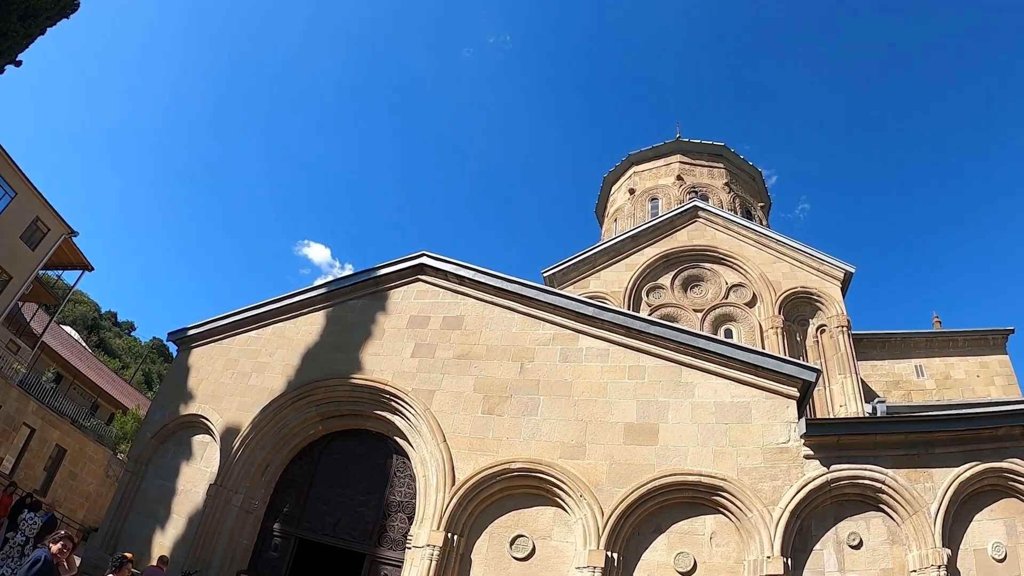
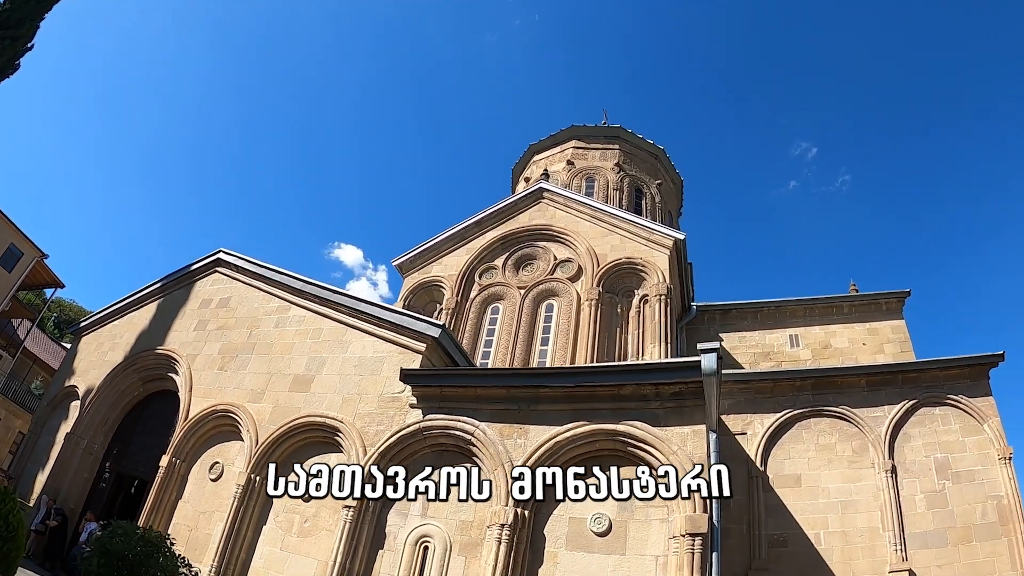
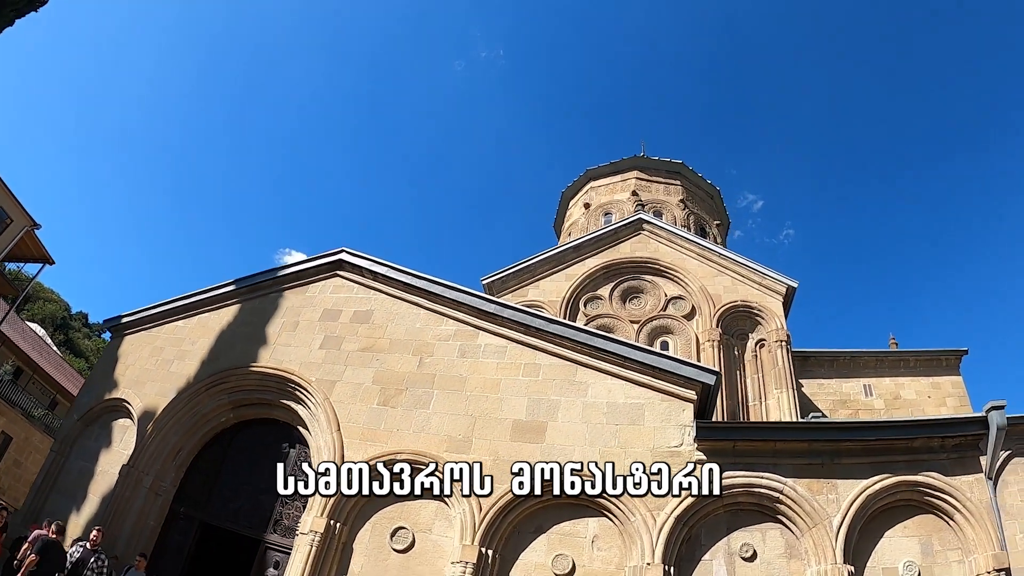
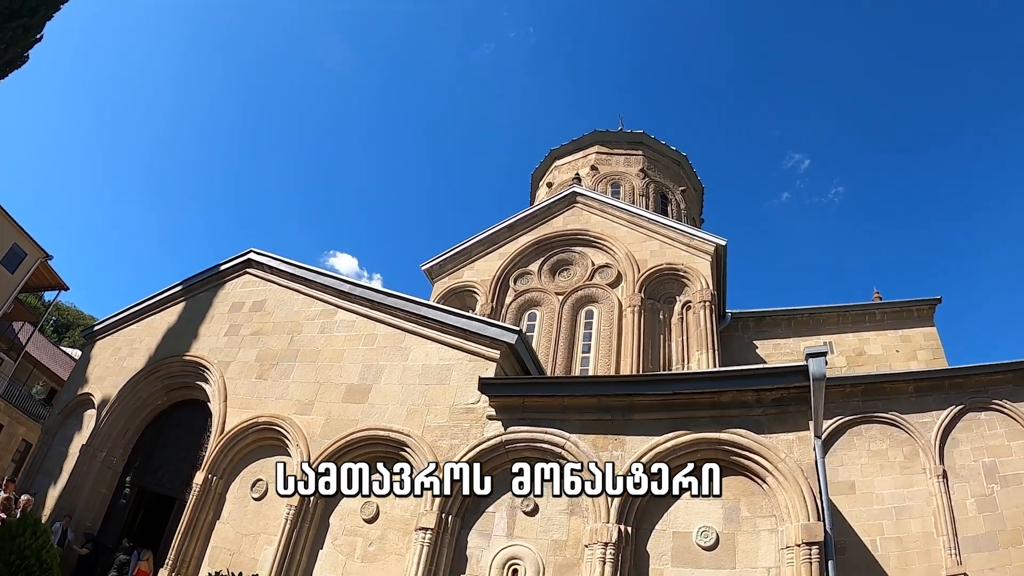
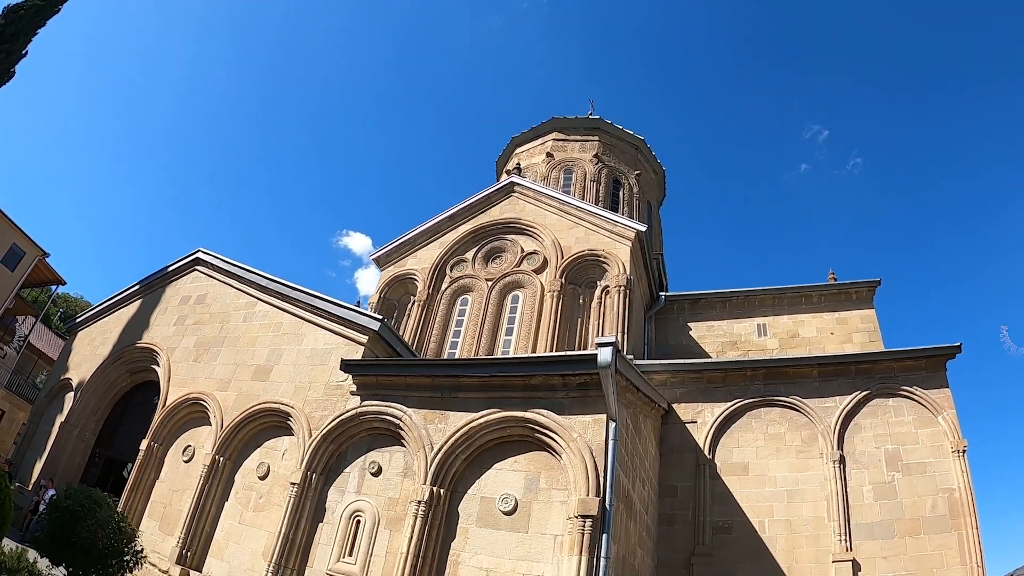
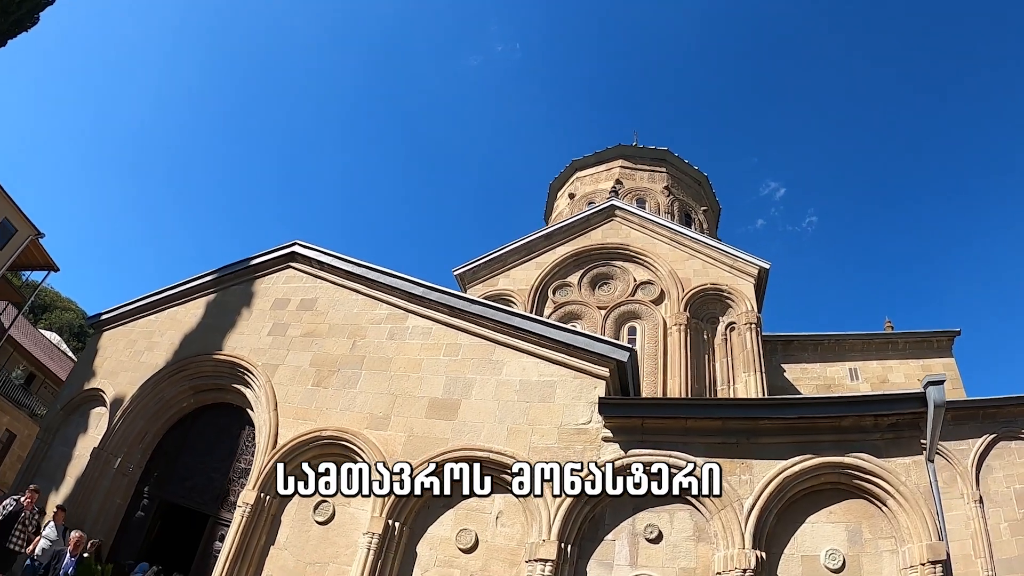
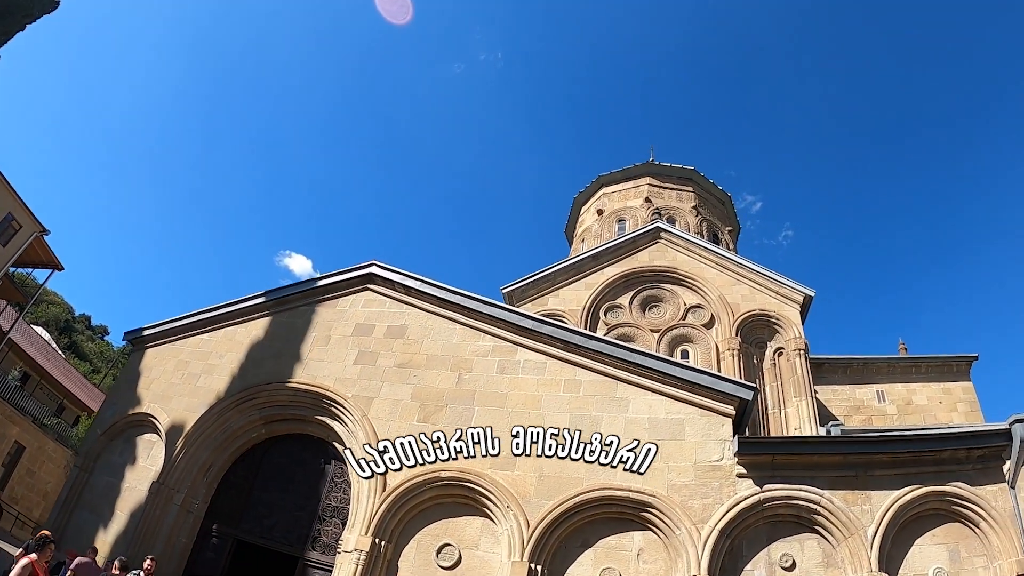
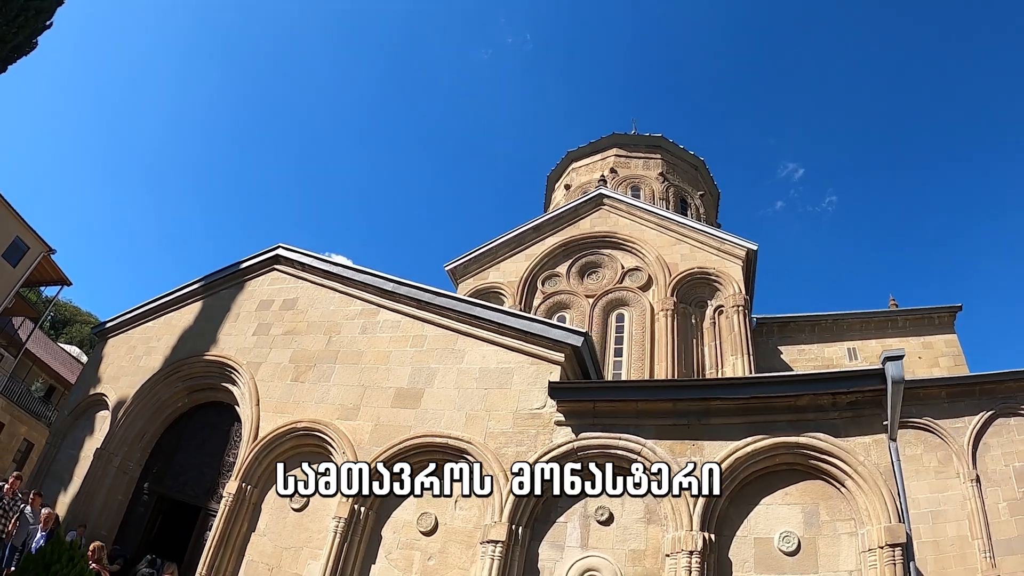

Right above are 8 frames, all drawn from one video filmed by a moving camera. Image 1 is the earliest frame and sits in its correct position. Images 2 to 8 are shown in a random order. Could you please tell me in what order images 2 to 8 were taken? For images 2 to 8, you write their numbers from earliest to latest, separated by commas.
7, 3, 6, 8, 4, 2, 5
